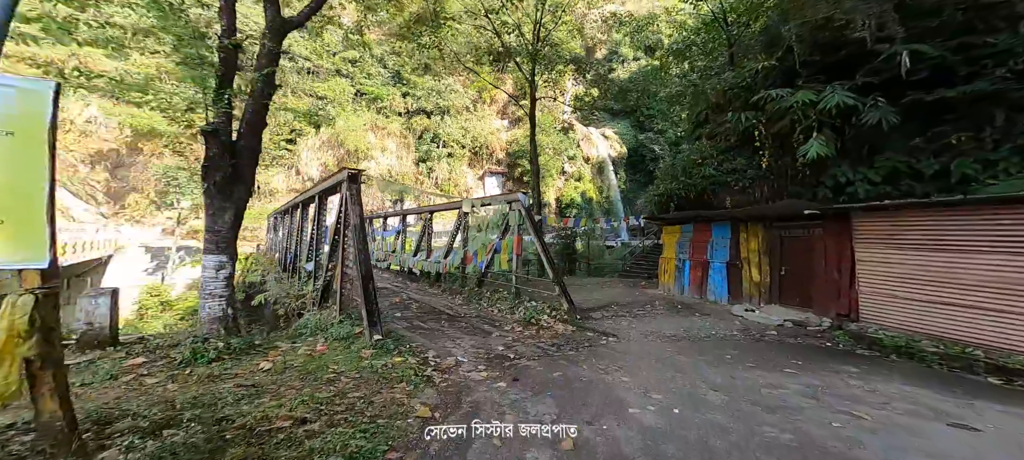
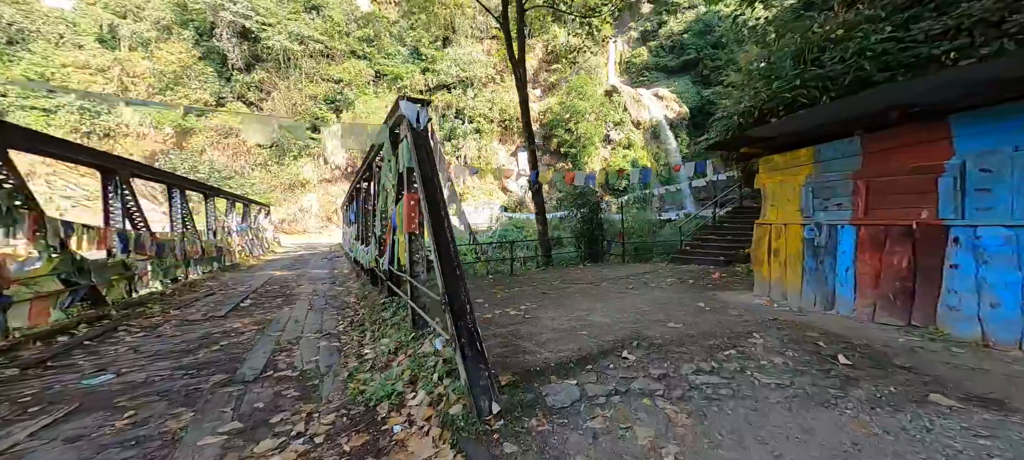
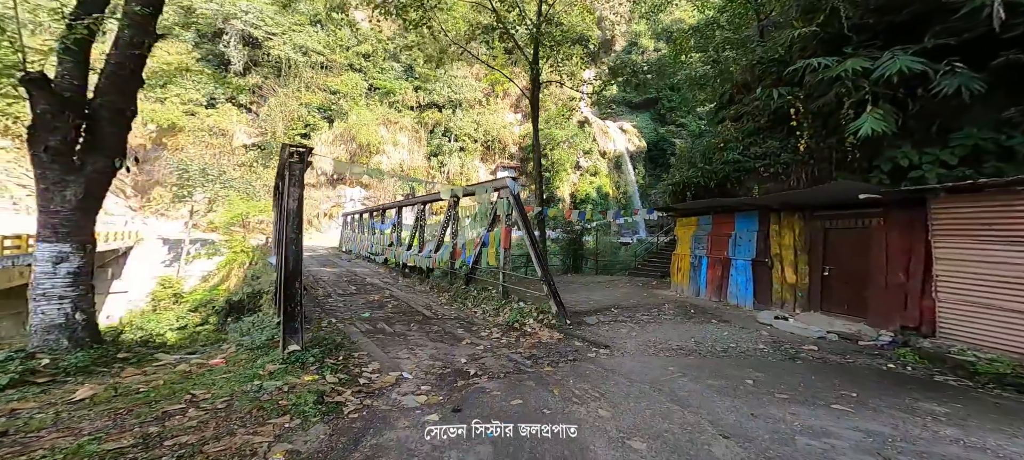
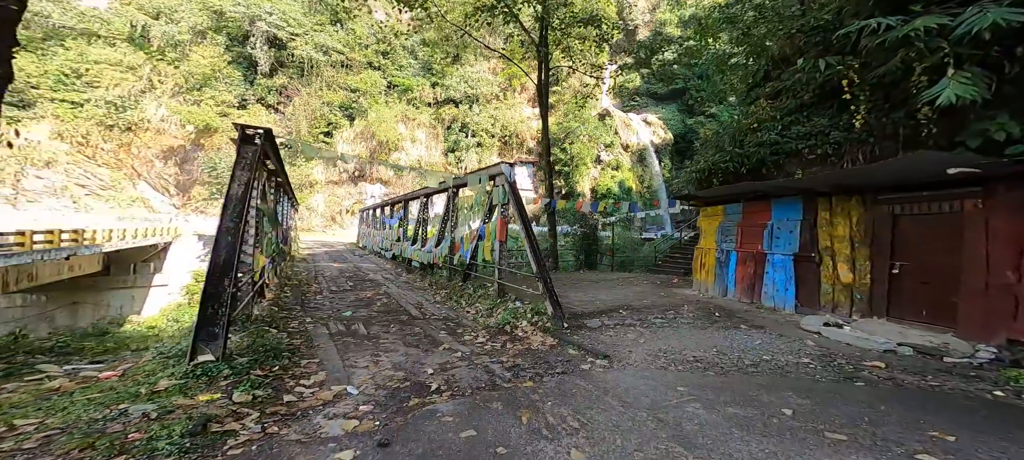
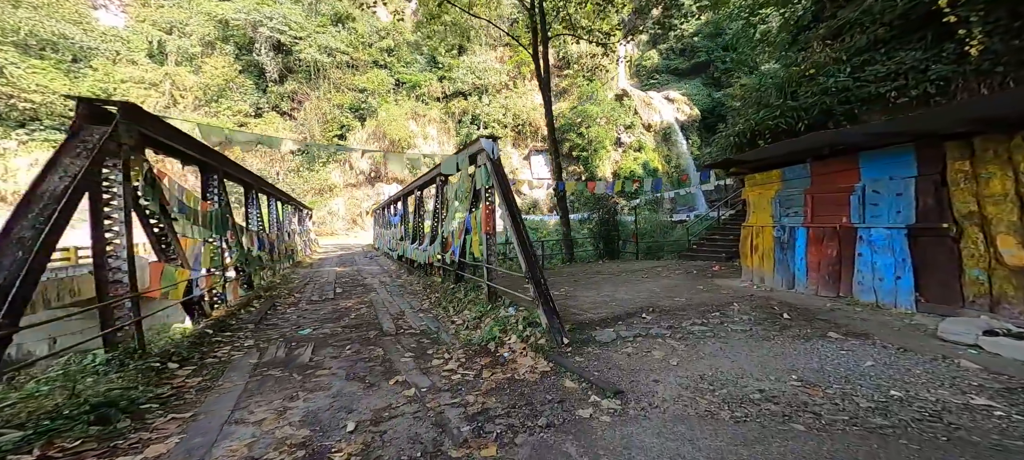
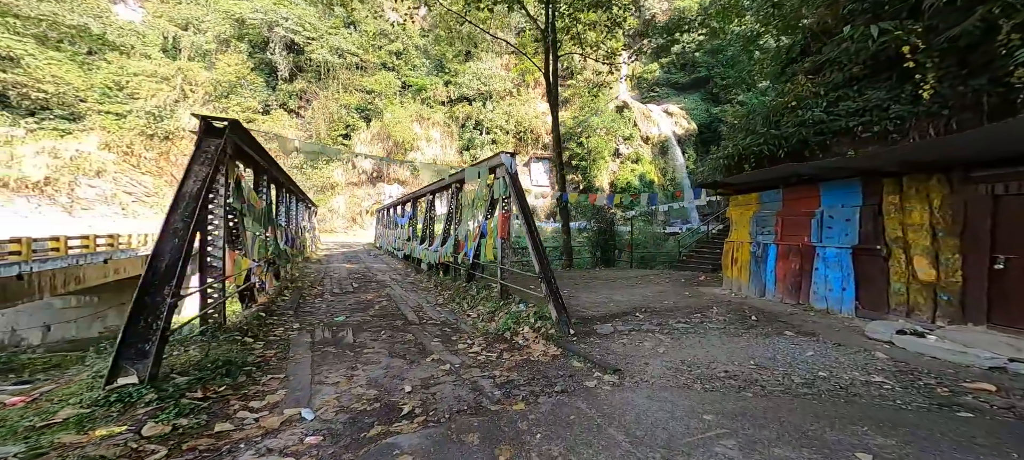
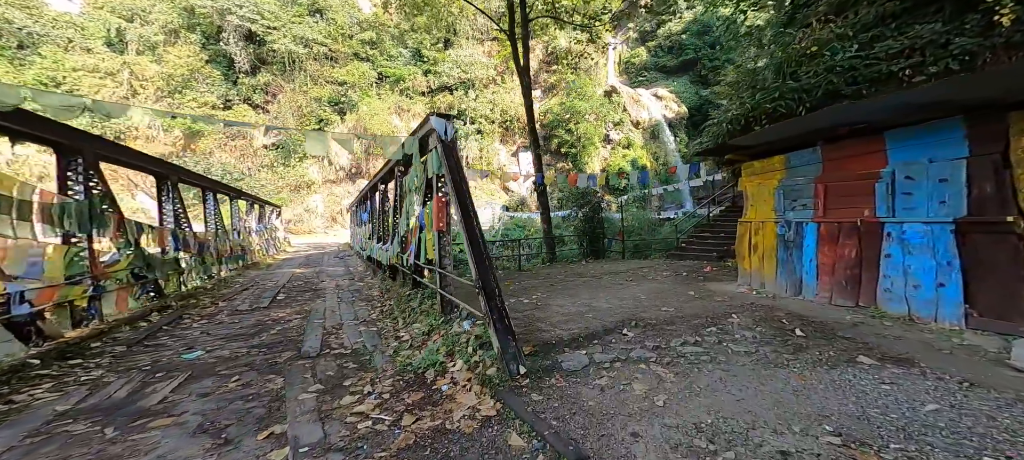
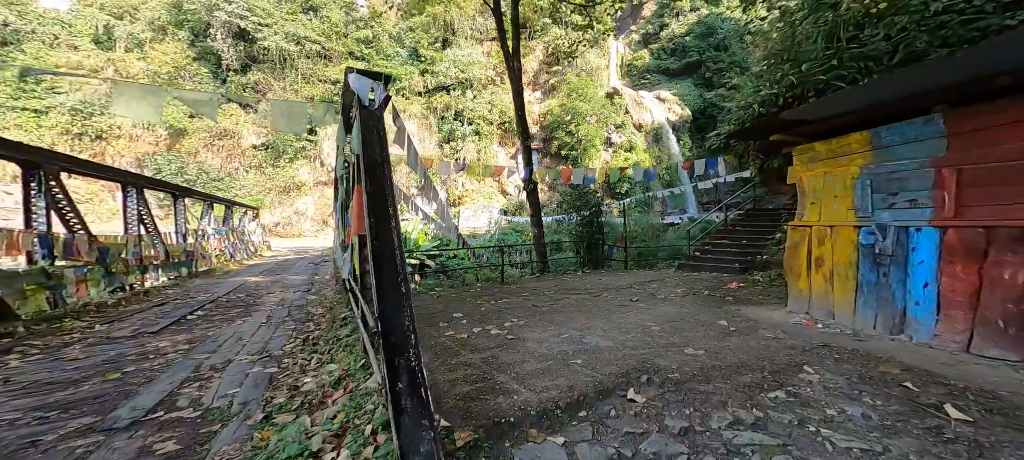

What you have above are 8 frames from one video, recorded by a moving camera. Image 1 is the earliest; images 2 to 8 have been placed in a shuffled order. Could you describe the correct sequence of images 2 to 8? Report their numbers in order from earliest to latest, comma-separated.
3, 4, 6, 5, 7, 2, 8
